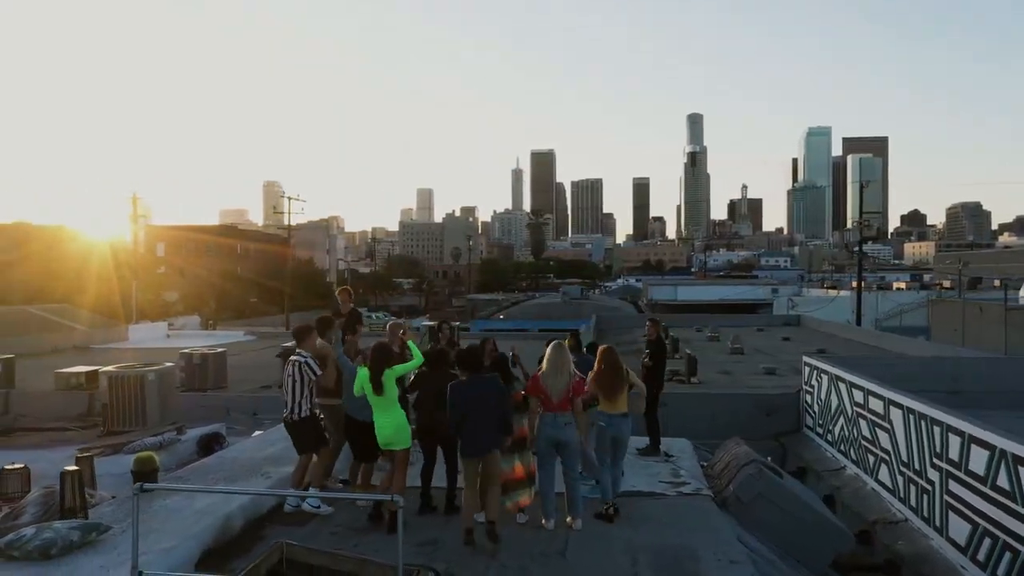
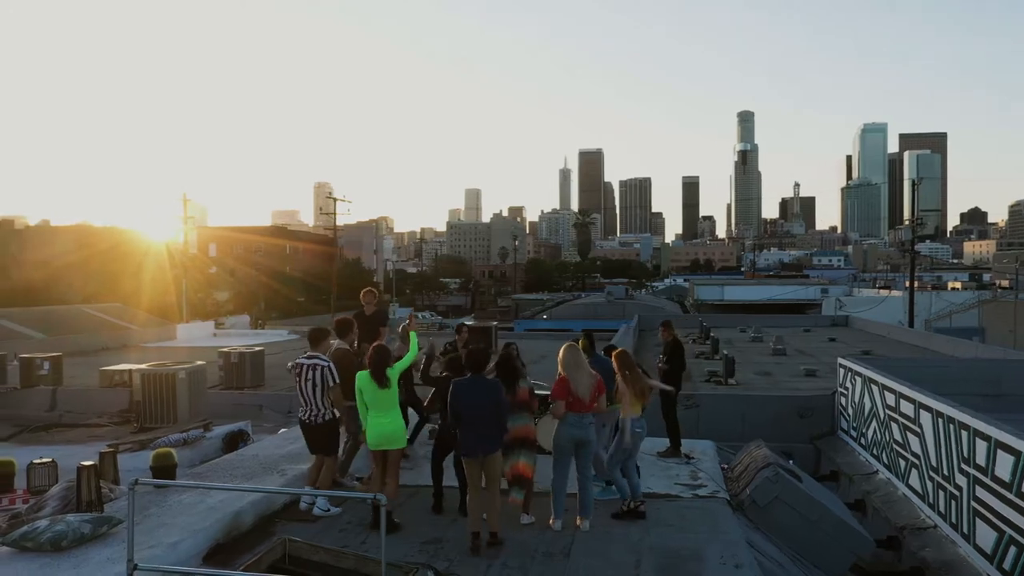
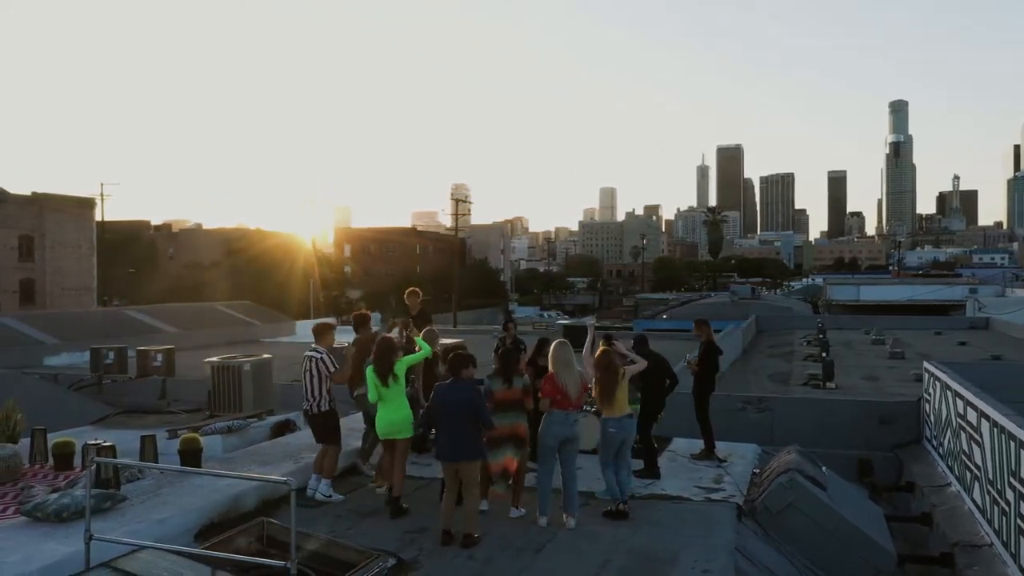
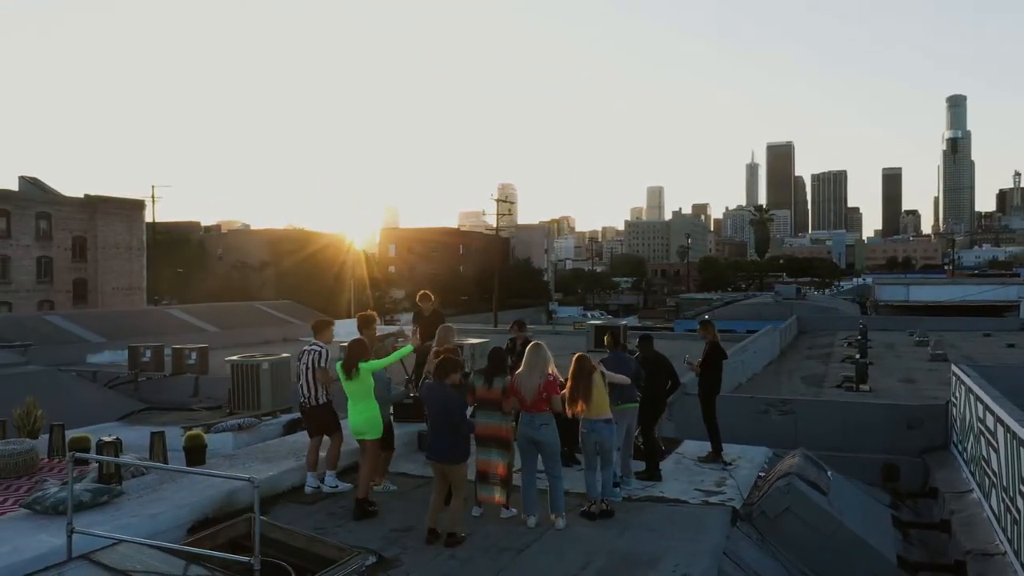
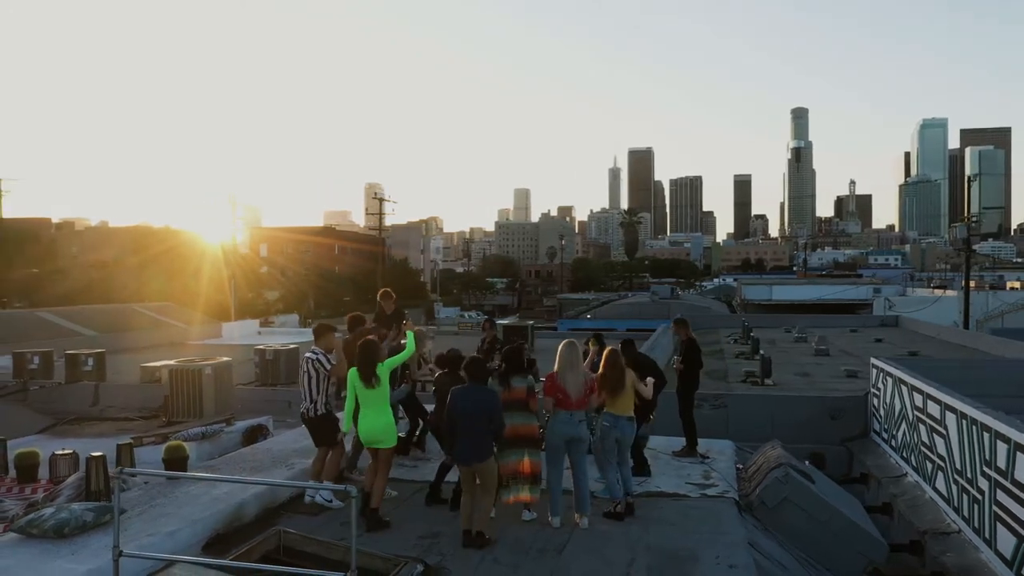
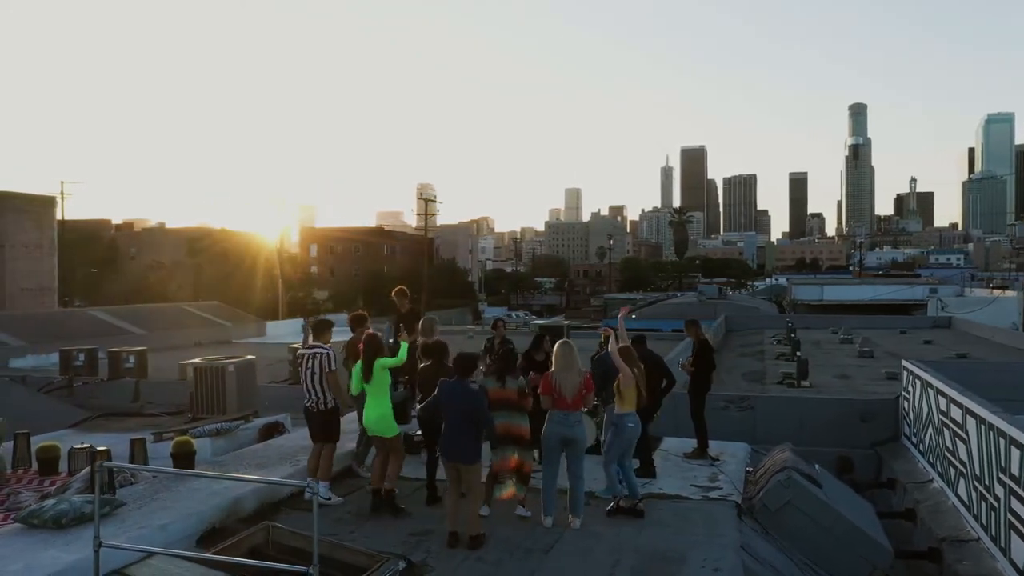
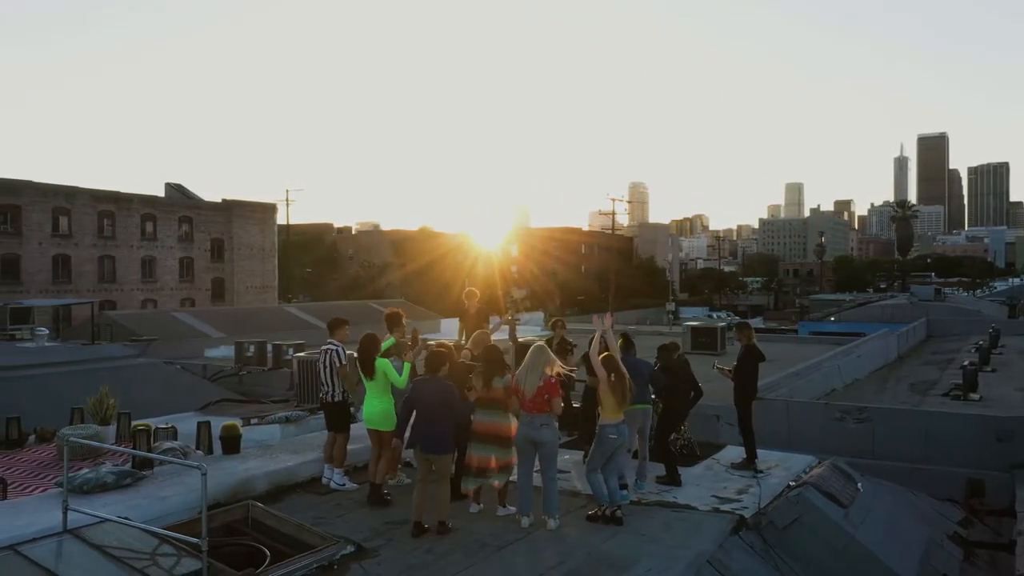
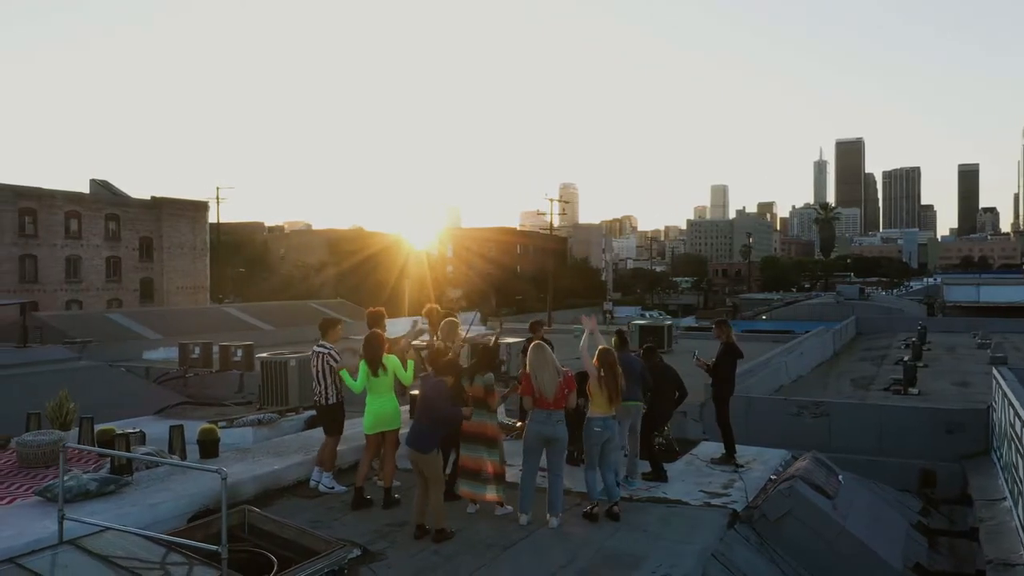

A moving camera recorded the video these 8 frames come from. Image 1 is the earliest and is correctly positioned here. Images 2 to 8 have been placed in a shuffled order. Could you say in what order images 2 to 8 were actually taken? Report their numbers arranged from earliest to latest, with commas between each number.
2, 5, 6, 3, 4, 8, 7
